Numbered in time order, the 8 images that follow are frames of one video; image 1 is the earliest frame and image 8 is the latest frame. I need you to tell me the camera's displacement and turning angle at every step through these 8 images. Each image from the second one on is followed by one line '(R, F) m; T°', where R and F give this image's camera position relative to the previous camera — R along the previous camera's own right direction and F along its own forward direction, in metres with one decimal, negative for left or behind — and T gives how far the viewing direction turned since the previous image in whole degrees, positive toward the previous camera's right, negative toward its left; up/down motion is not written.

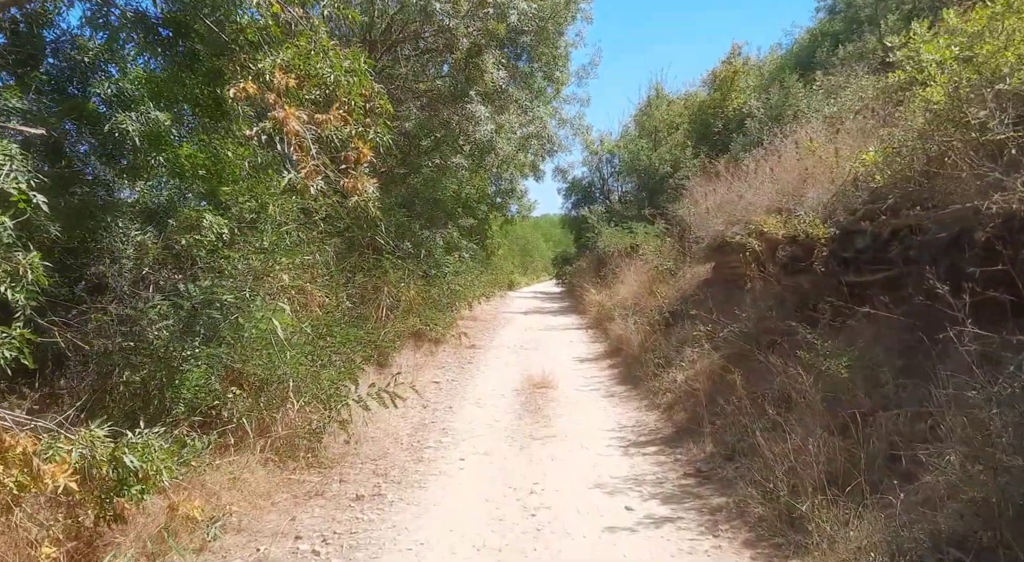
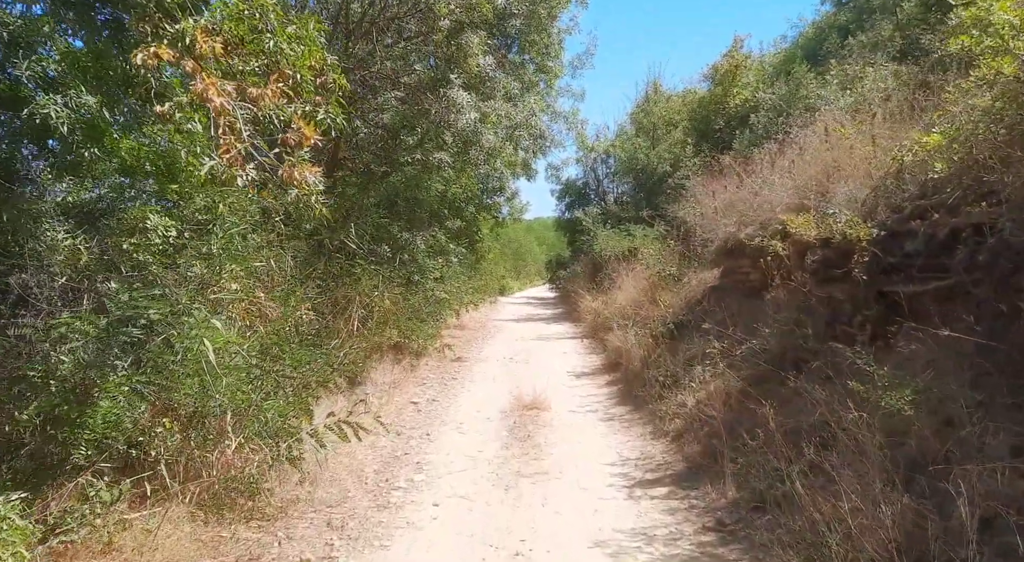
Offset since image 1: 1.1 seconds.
(+0.1, +0.9) m; +1°
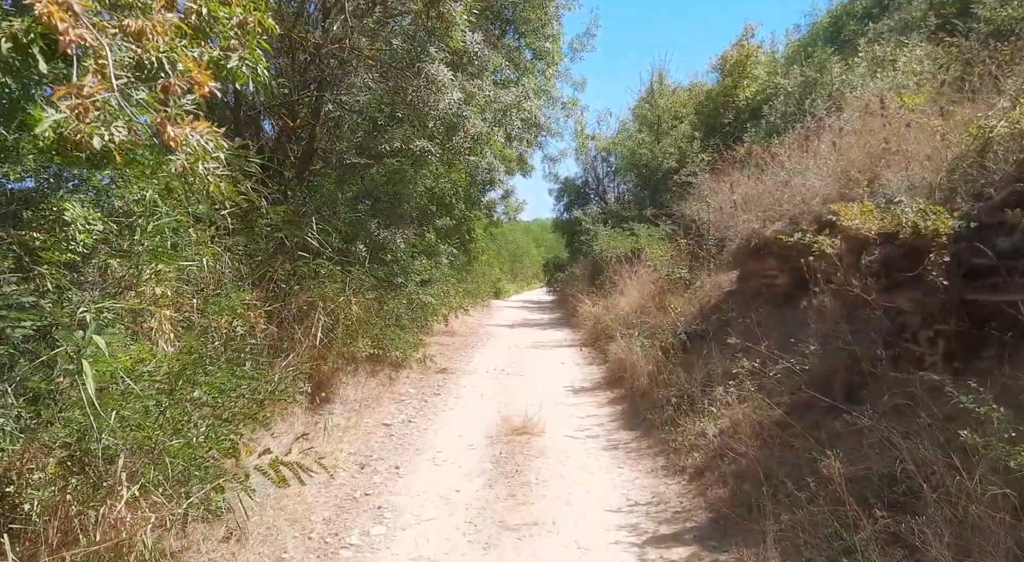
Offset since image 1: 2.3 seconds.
(+0.1, +1.1) m; 0°
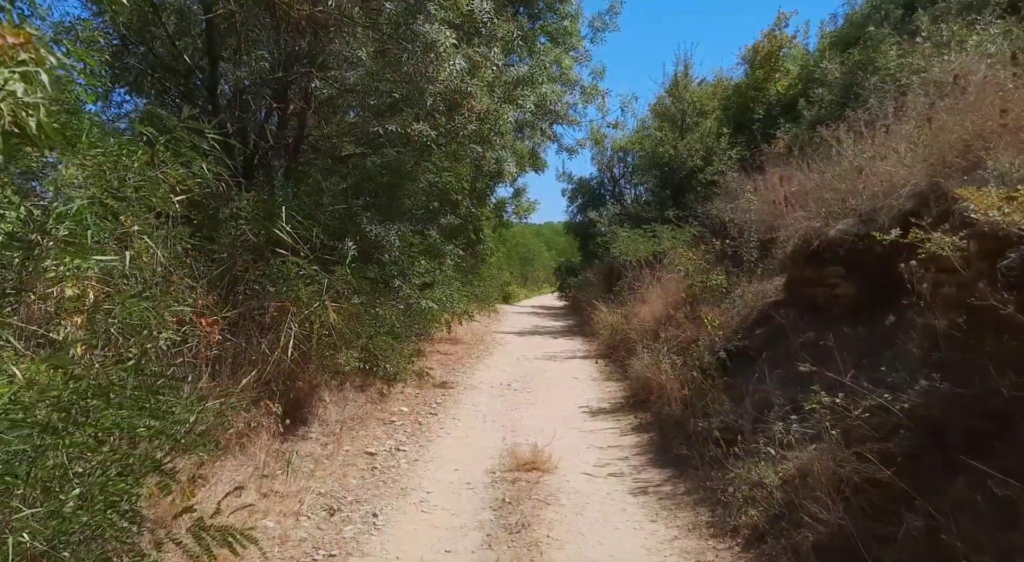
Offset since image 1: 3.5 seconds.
(0.0, +1.1) m; -1°
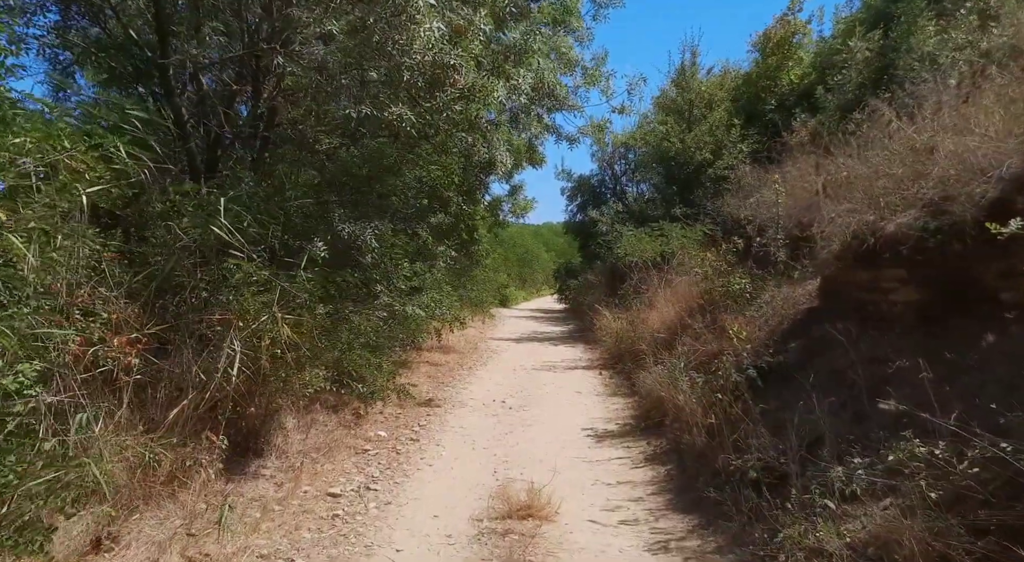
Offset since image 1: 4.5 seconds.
(+0.1, +1.0) m; 0°
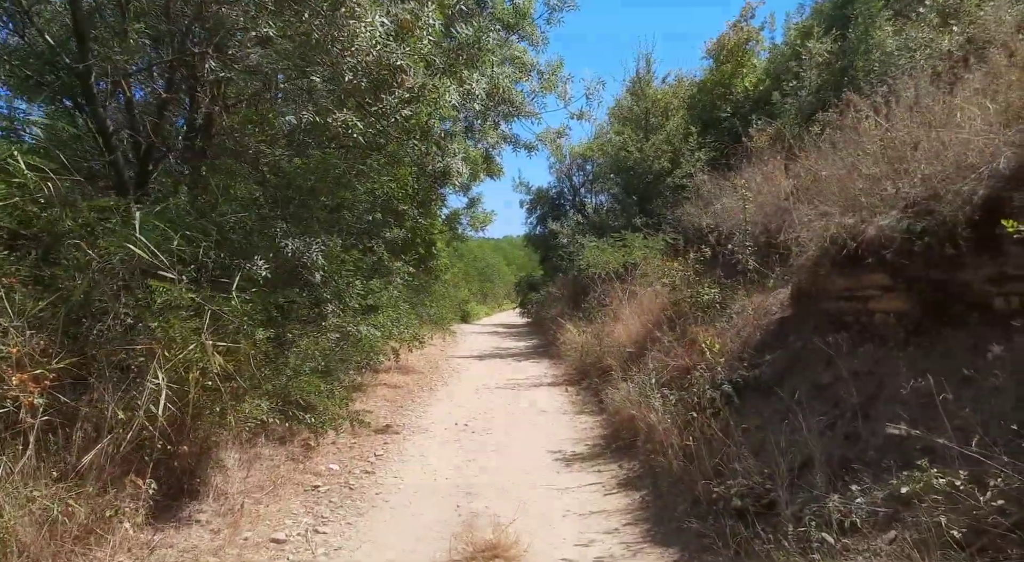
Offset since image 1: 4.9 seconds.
(0.0, +0.4) m; +4°
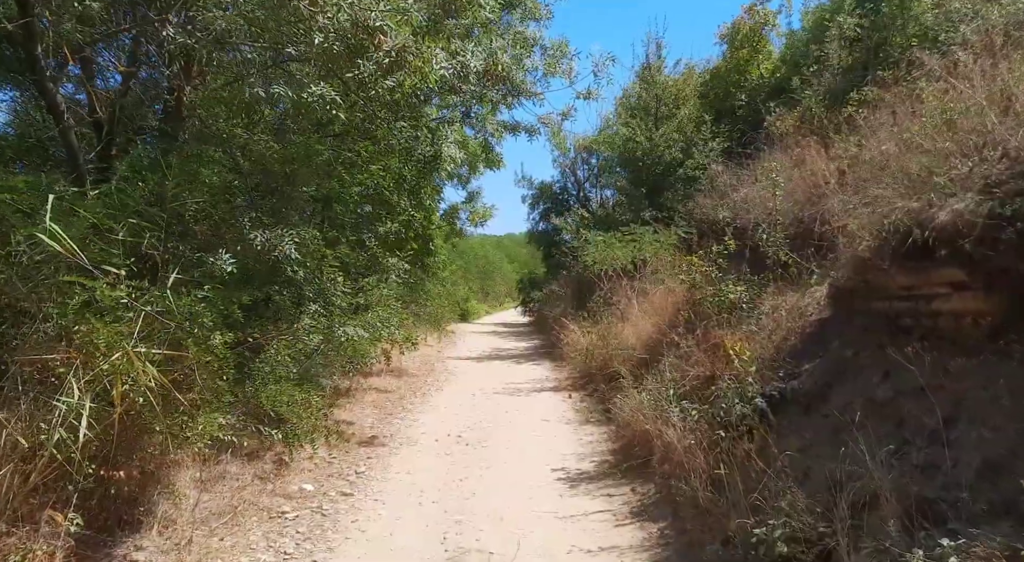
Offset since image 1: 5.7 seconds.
(0.0, +0.7) m; 0°
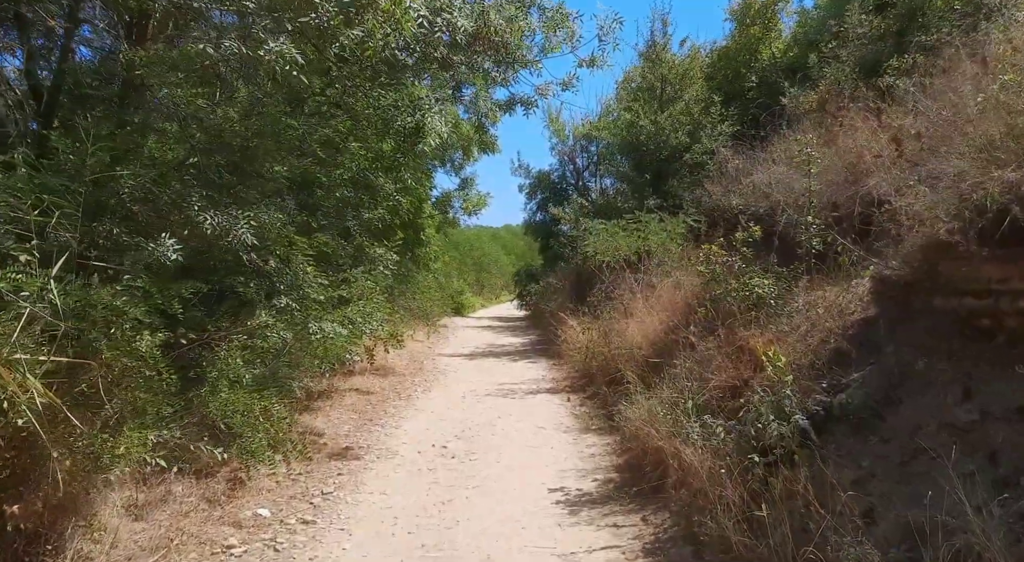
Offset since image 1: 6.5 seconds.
(0.0, +0.8) m; 0°
